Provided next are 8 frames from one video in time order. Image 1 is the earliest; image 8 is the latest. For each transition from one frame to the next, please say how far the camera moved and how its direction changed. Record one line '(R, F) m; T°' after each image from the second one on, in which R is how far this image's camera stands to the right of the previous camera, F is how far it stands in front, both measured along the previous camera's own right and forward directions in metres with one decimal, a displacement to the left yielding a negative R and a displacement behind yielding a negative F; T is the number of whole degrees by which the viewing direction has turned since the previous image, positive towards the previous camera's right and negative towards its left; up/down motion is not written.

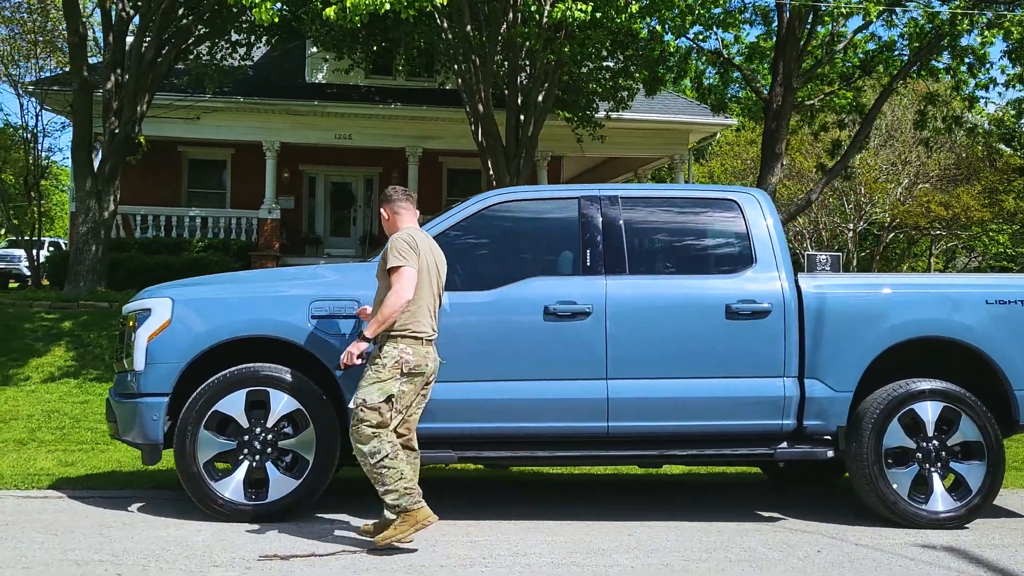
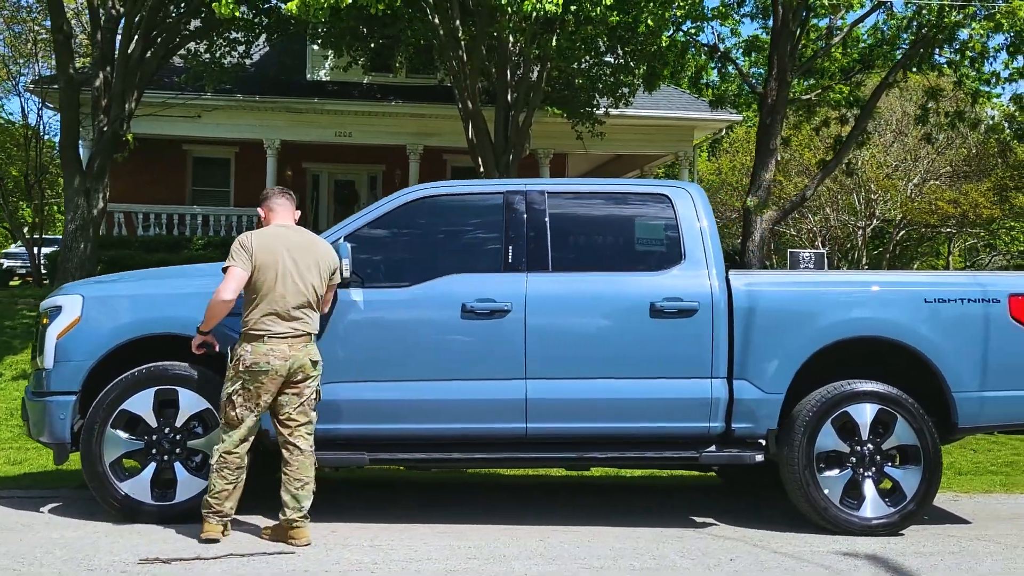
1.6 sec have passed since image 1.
(+0.6, +0.2) m; -1°
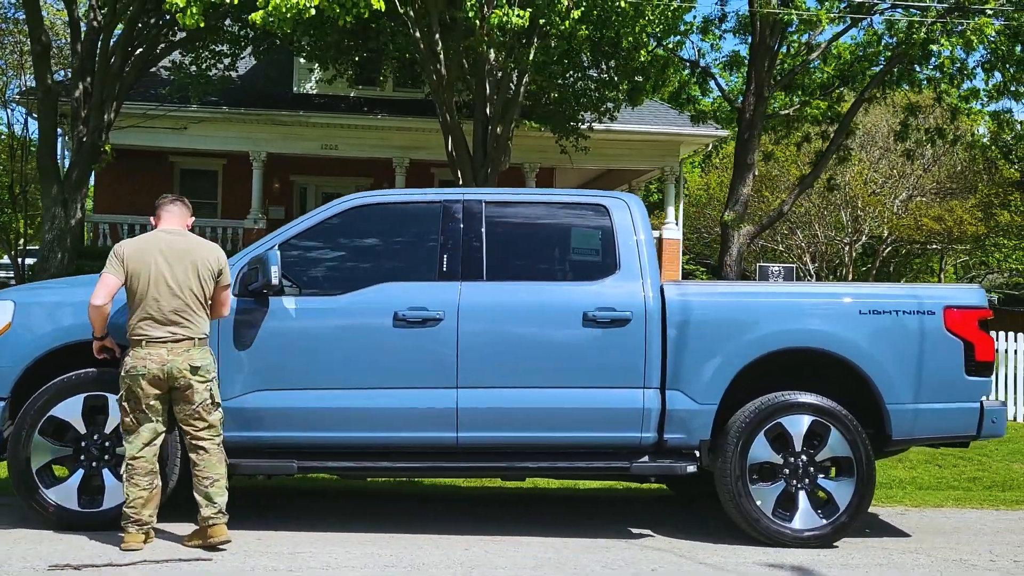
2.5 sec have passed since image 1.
(+0.4, 0.0) m; 0°
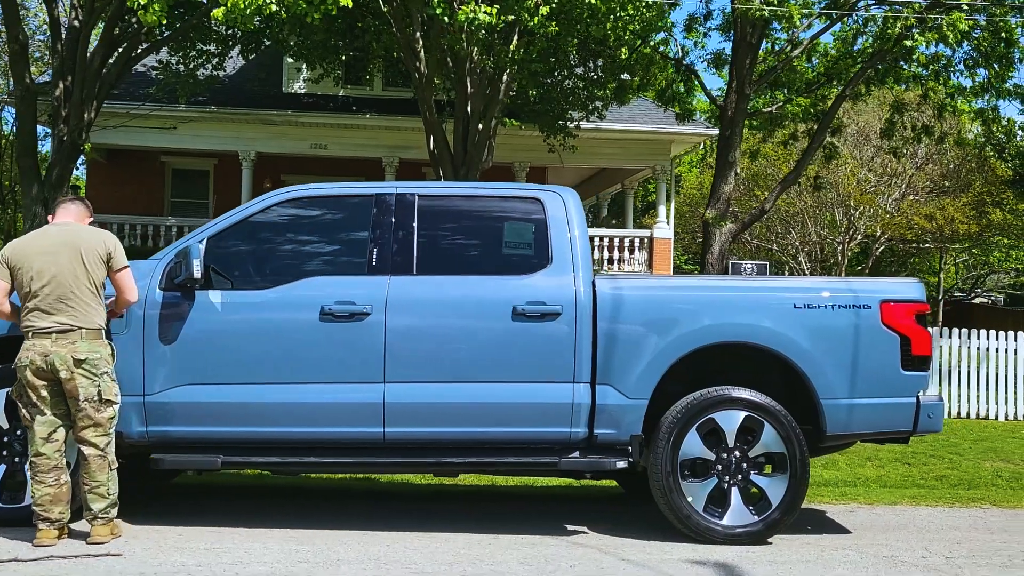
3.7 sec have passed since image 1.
(+0.4, +0.1) m; 0°
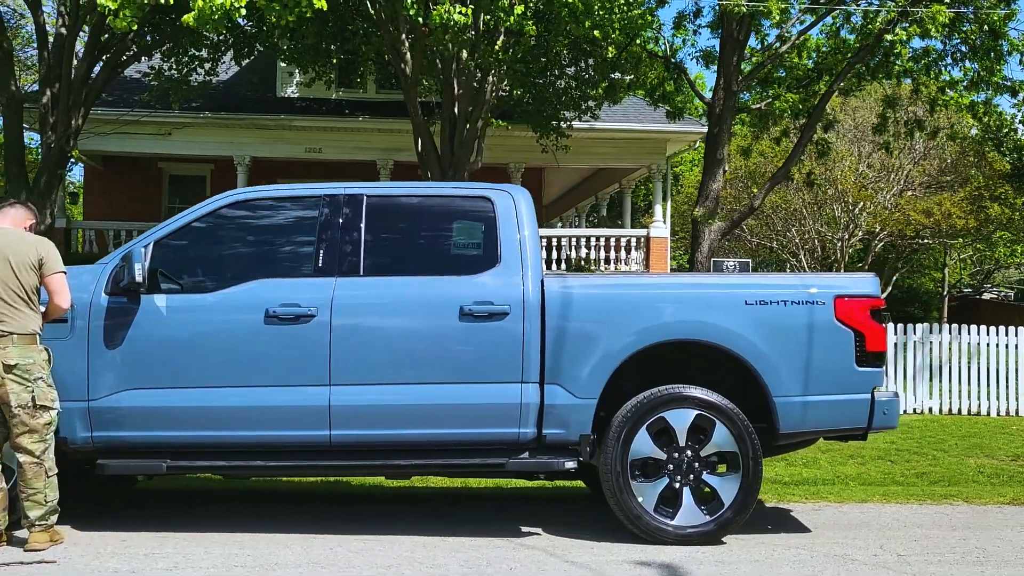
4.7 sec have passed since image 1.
(+0.4, +0.1) m; -1°
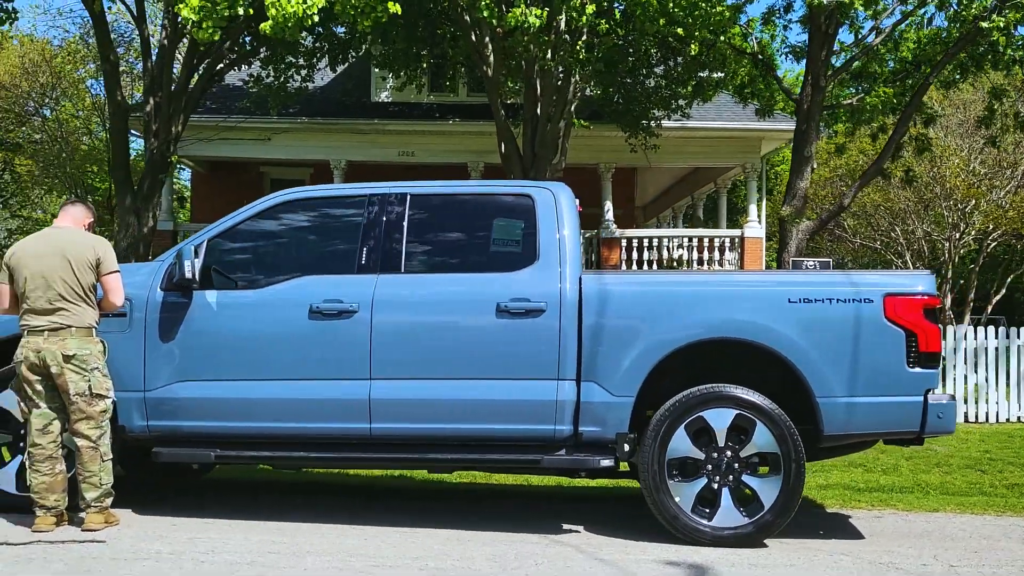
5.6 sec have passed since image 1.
(+0.4, 0.0) m; -6°
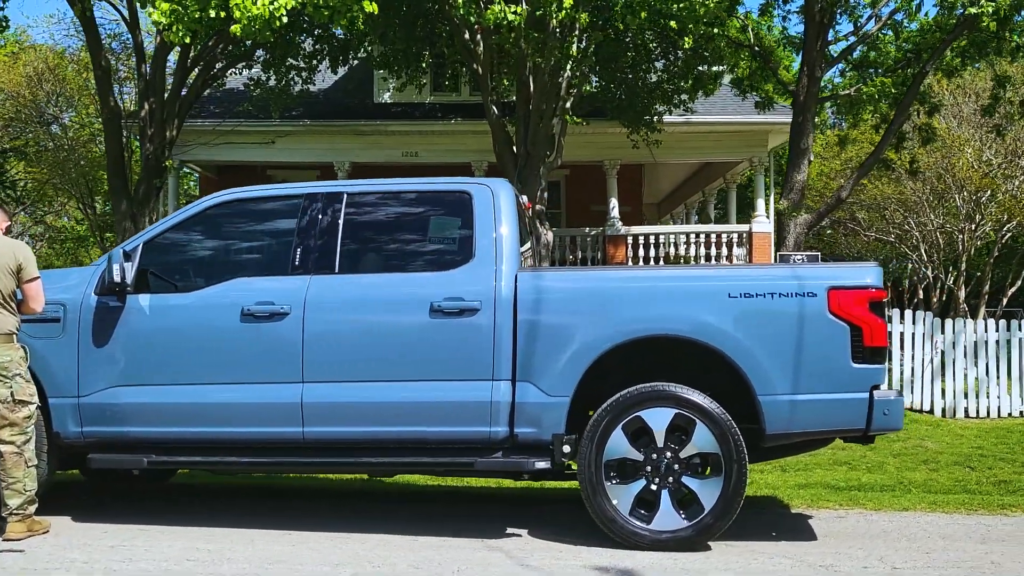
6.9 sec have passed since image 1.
(+0.5, +0.1) m; -2°
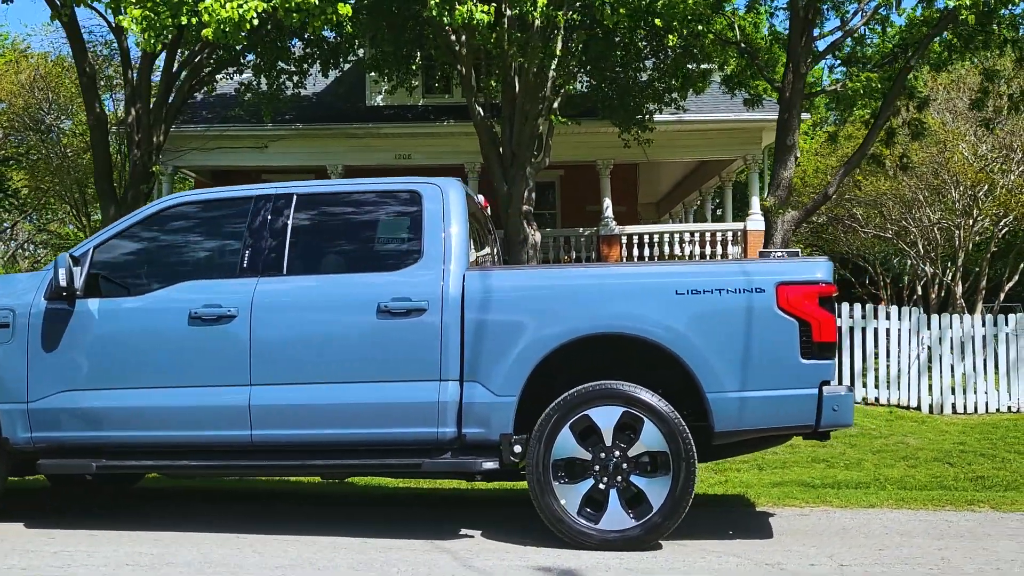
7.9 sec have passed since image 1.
(+0.3, 0.0) m; 0°
